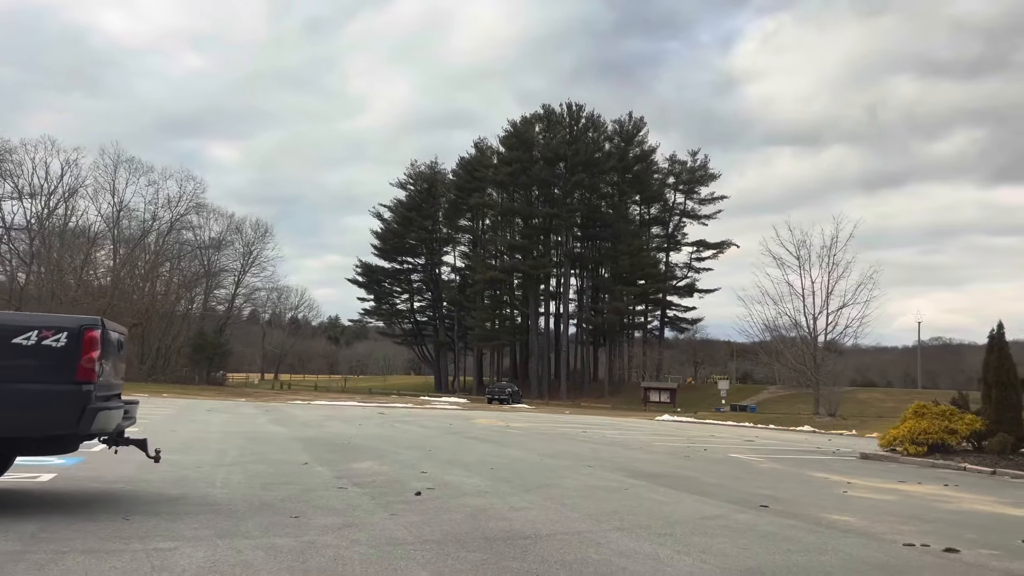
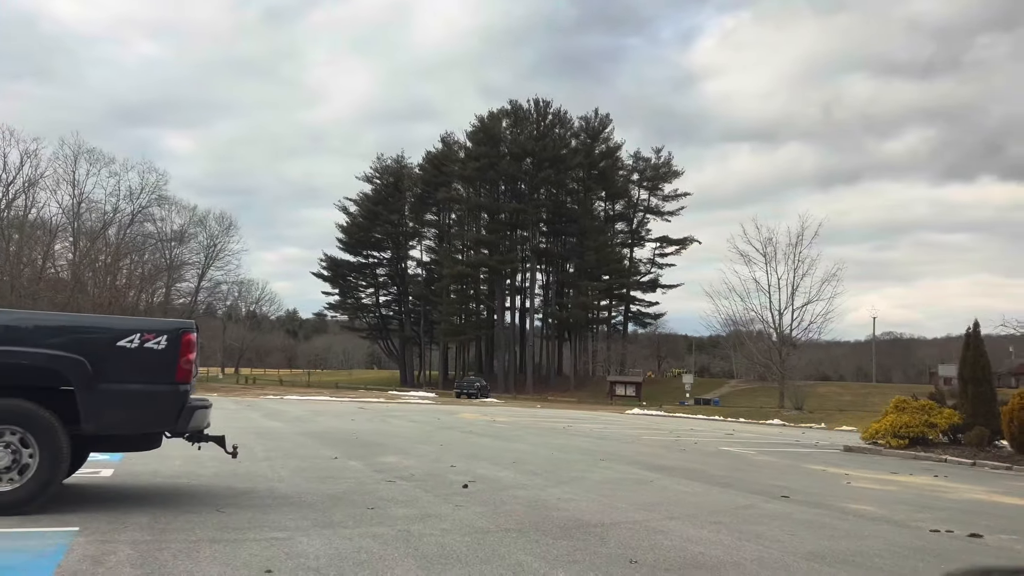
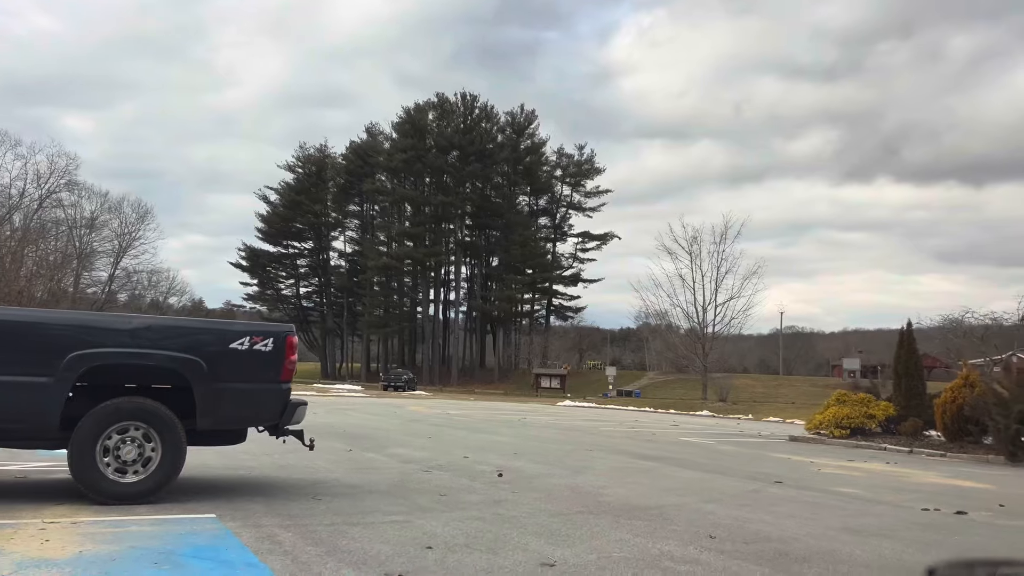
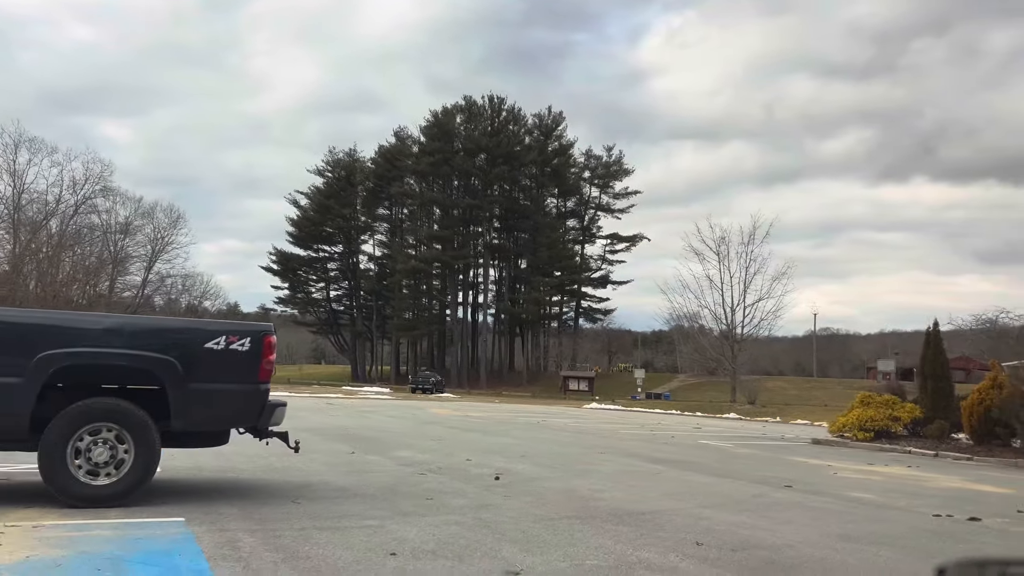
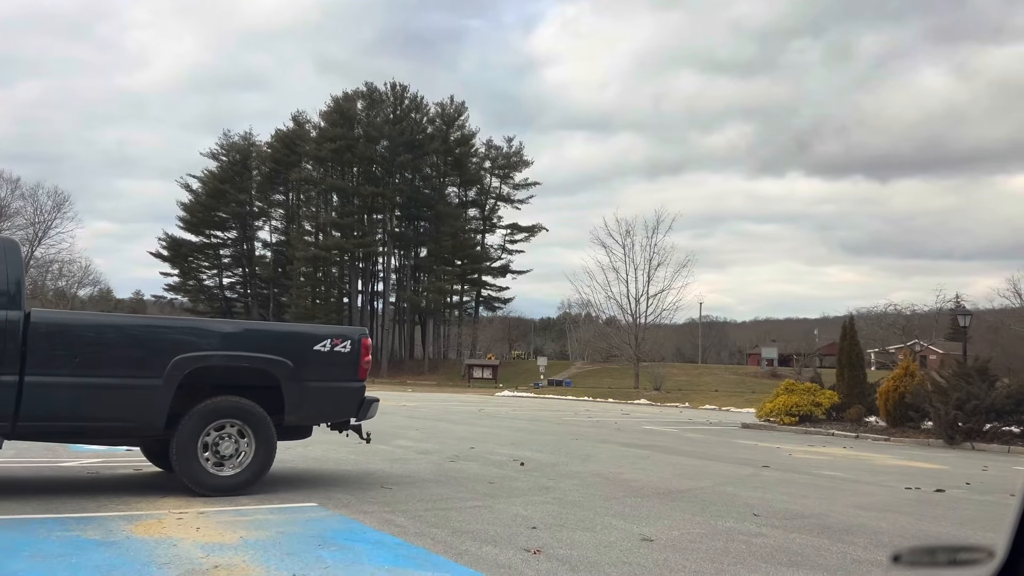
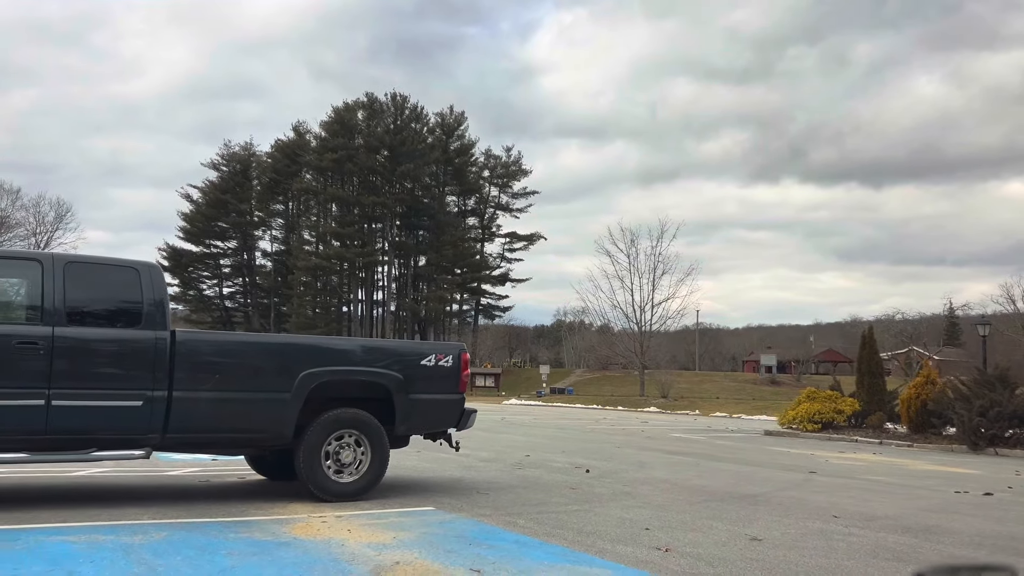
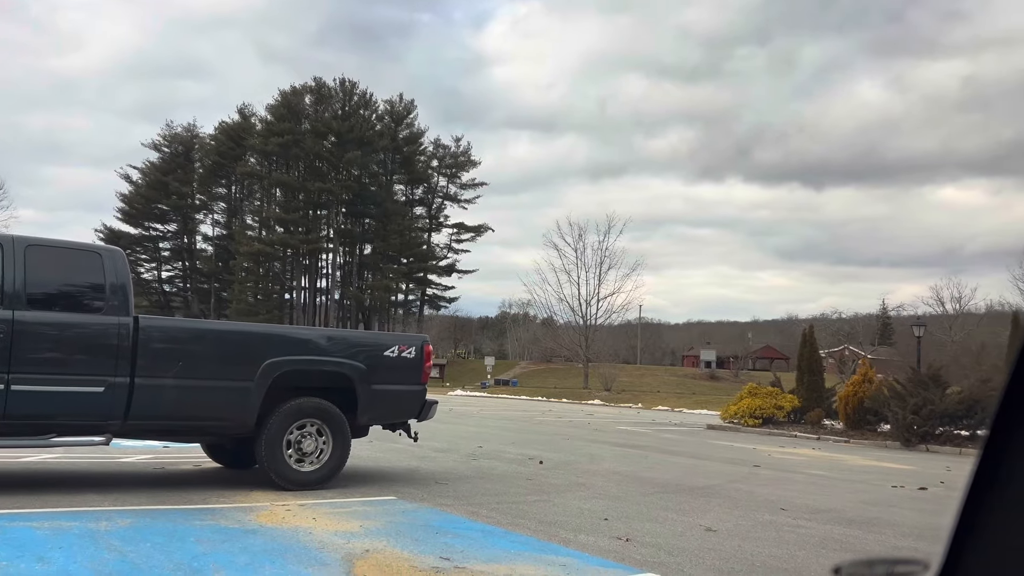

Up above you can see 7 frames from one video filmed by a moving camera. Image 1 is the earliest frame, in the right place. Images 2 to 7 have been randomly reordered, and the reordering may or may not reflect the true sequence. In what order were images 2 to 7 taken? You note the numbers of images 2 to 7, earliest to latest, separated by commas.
2, 4, 3, 5, 6, 7
